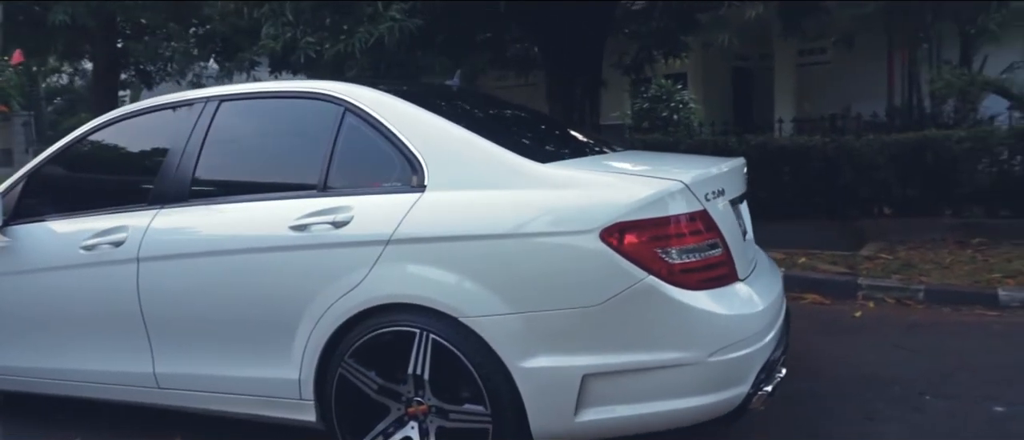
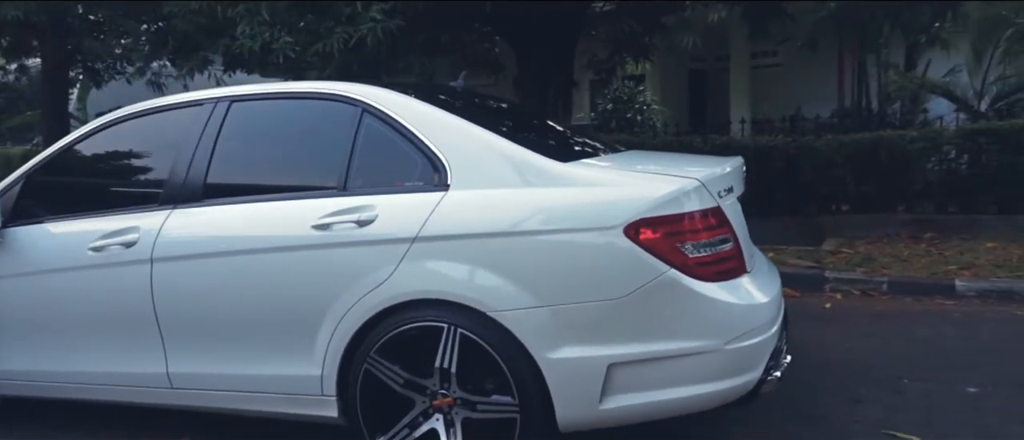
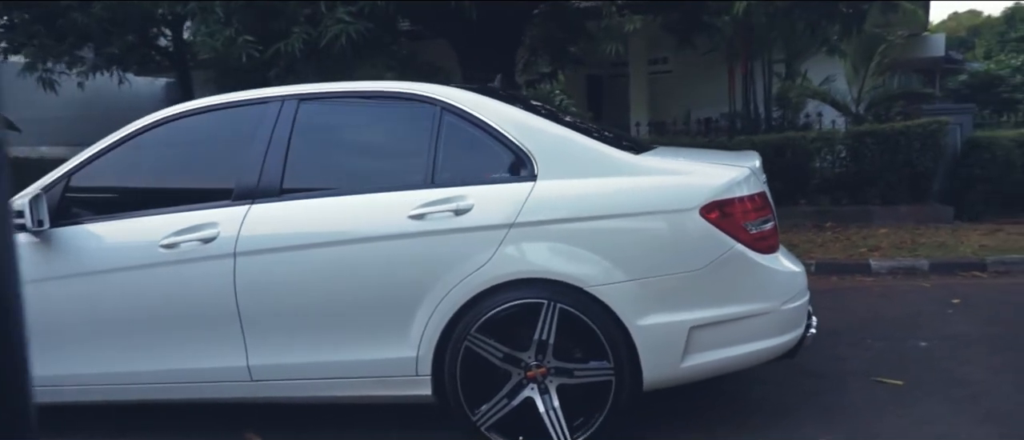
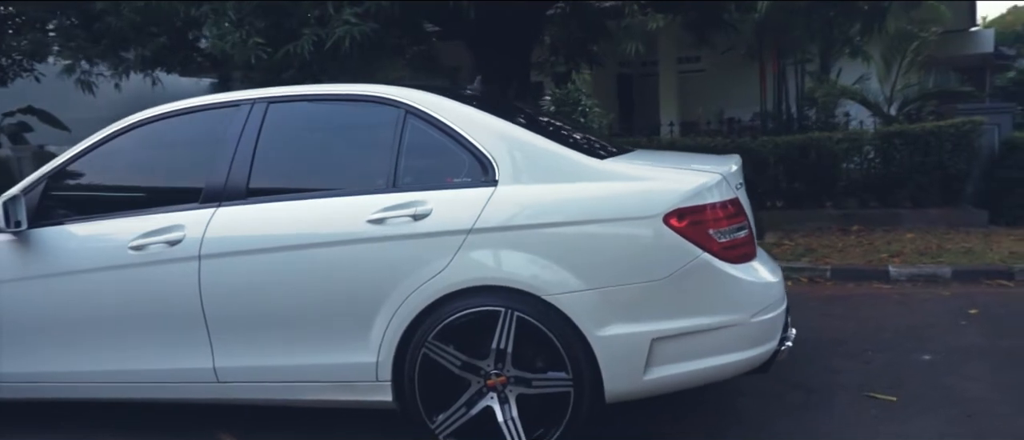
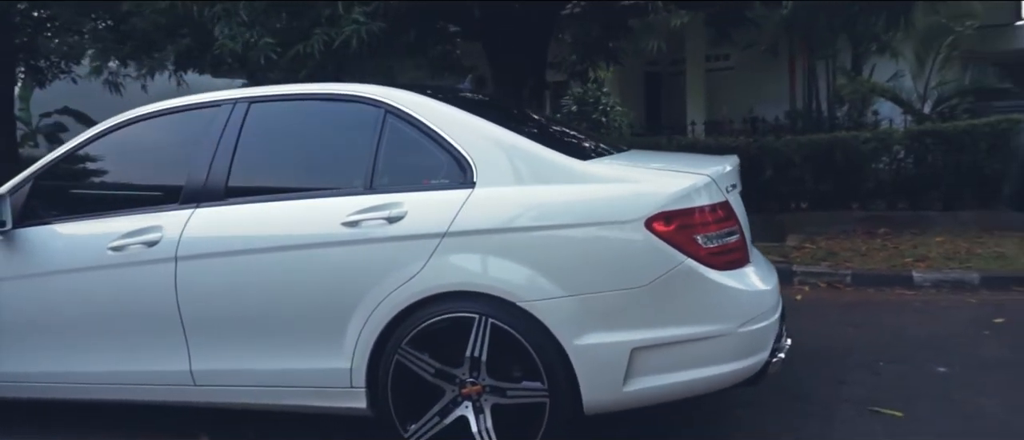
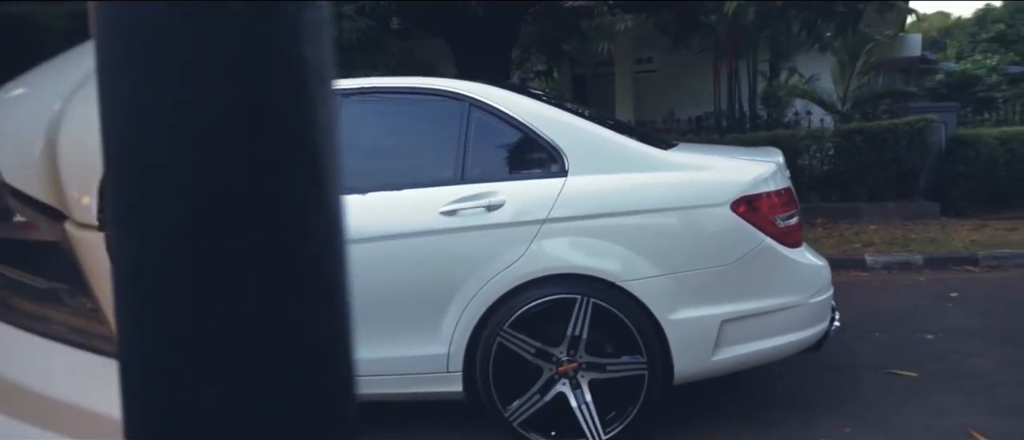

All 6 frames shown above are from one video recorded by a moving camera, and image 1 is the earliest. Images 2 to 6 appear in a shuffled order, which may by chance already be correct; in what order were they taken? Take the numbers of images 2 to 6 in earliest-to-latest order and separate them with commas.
2, 5, 4, 3, 6
